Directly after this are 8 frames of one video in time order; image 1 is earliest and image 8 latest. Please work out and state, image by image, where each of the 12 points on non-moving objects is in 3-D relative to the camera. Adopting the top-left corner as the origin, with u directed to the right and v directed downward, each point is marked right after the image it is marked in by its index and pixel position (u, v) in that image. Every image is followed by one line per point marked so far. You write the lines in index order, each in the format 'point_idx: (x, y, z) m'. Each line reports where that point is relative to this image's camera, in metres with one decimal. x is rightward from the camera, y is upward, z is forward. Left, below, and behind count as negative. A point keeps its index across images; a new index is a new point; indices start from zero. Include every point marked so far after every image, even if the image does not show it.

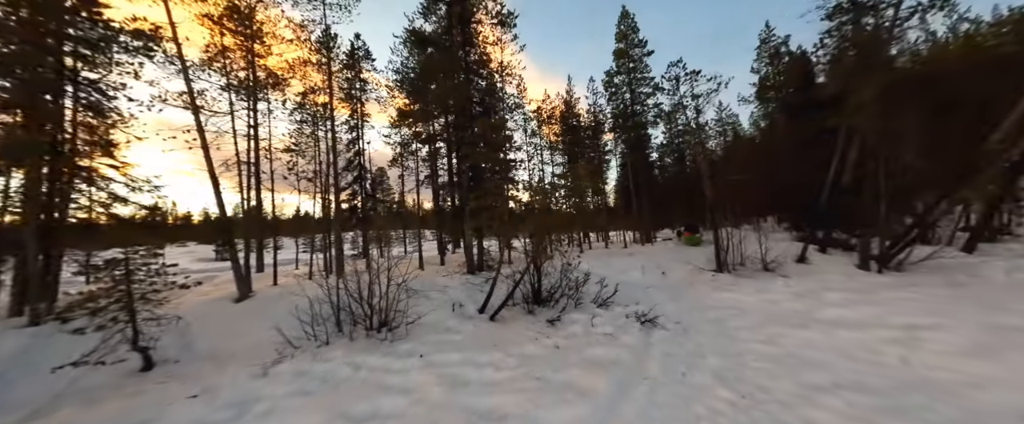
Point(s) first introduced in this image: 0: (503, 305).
0: (-0.2, -2.2, +7.2) m
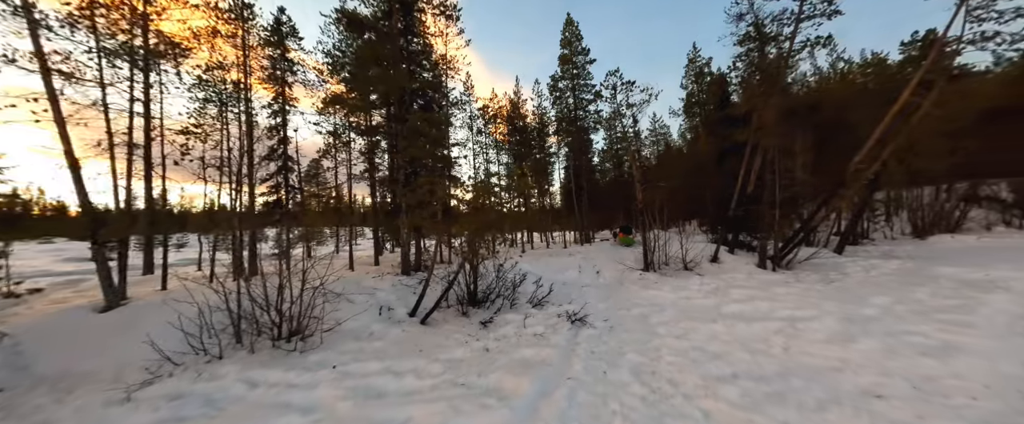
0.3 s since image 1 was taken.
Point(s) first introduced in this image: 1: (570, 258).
0: (-1.7, -2.1, +6.9) m
1: (+2.6, -2.1, +14.1) m
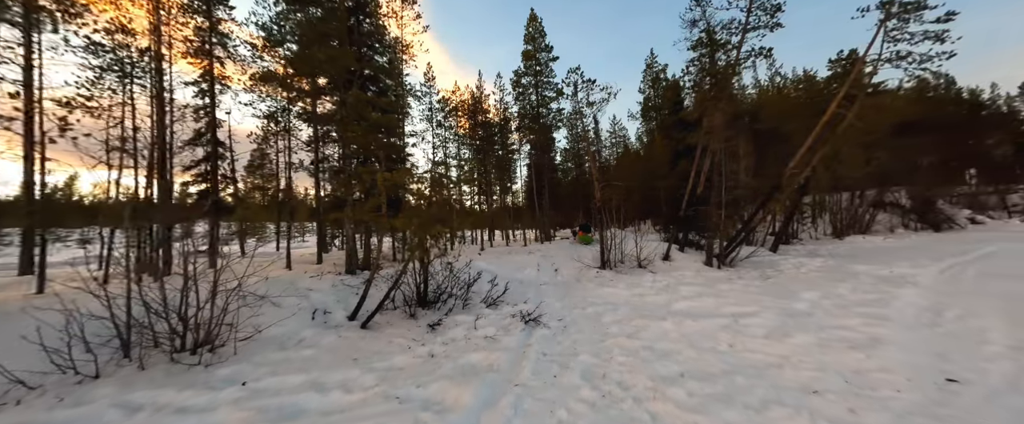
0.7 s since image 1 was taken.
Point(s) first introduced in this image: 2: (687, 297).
0: (-2.7, -2.0, +6.2) m
1: (+0.8, -2.0, +13.9) m
2: (+4.3, -2.1, +7.7) m
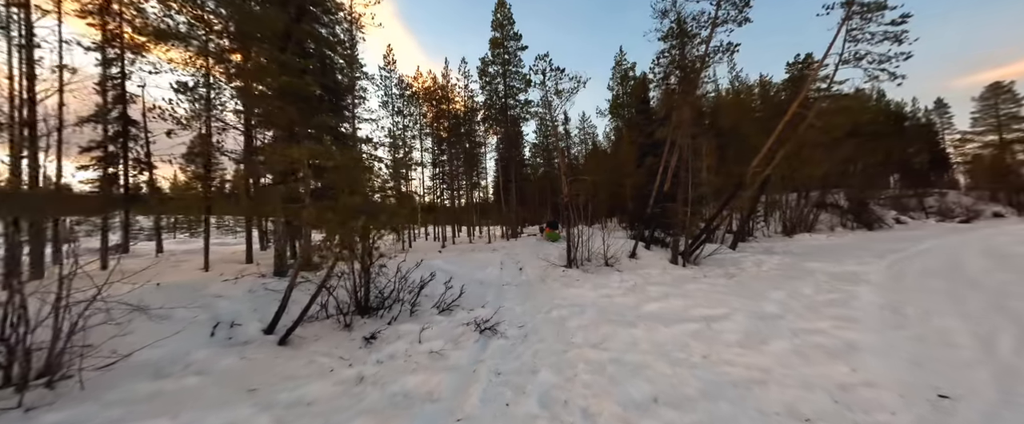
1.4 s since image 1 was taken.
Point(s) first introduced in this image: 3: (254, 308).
0: (-3.5, -1.8, +5.2) m
1: (-0.8, -1.8, +13.1) m
2: (+3.3, -2.0, +7.2) m
3: (-4.8, -1.8, +5.8) m
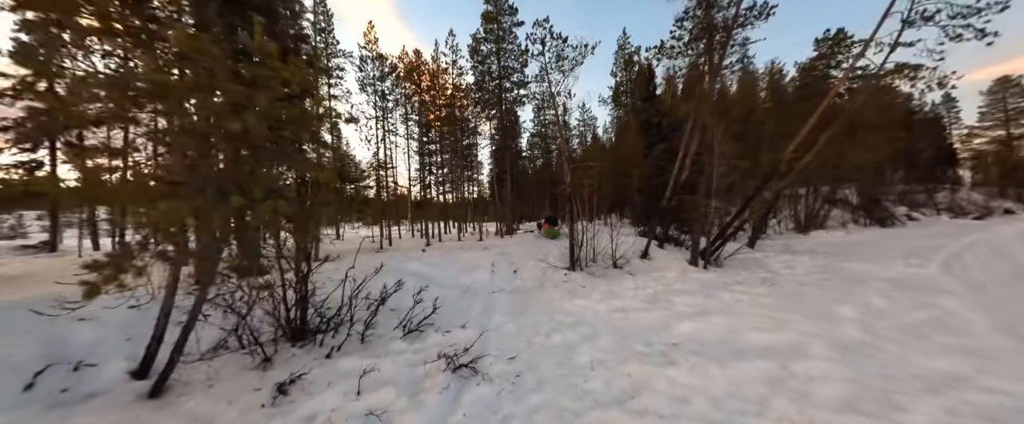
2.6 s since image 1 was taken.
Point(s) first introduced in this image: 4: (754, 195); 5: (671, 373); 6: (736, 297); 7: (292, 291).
0: (-3.7, -1.7, +3.4) m
1: (-1.0, -1.5, +11.4) m
2: (+3.2, -1.8, +5.6) m
3: (-5.0, -1.6, +4.0) m
4: (+7.7, +0.6, +9.8) m
5: (+1.9, -1.9, +3.7) m
6: (+4.7, -1.8, +6.4) m
7: (-3.1, -1.1, +4.4) m
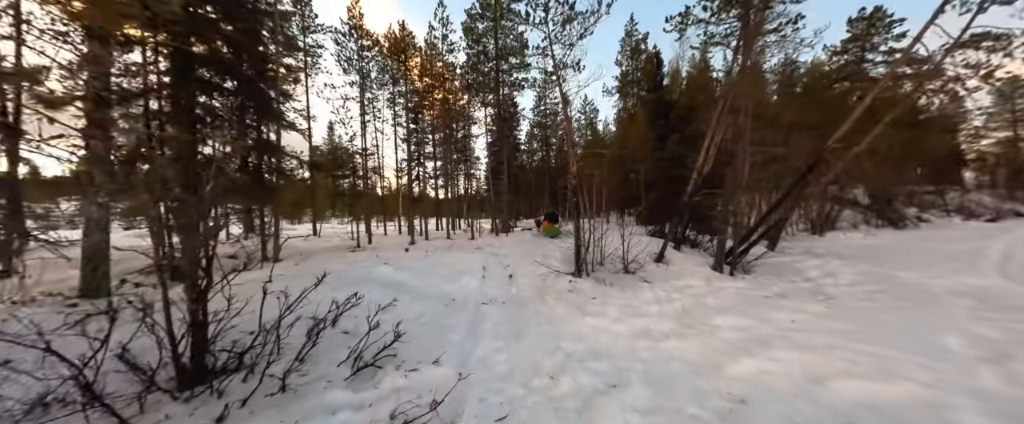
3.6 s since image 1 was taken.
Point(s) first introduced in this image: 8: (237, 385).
0: (-3.8, -1.5, +2.0) m
1: (-1.2, -1.4, +9.9) m
2: (+3.0, -1.8, +4.2) m
3: (-5.0, -1.5, +2.5) m
4: (+7.6, +0.6, +8.4) m
5: (+1.8, -1.8, +2.2) m
6: (+4.6, -1.7, +5.0) m
7: (-3.2, -1.0, +2.9) m
8: (-2.9, -1.7, +3.2) m
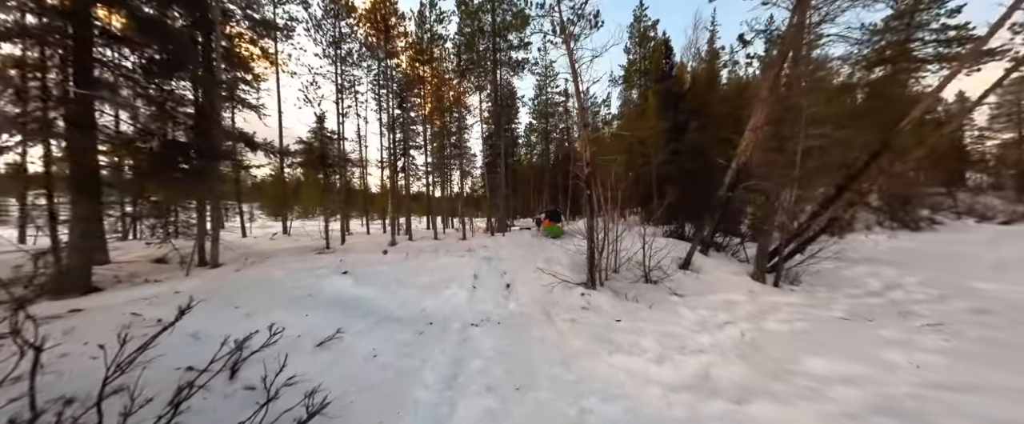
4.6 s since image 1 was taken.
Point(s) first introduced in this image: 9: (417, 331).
0: (-3.8, -1.4, +0.3) m
1: (-1.3, -1.2, +8.4) m
2: (+3.0, -1.7, +2.6) m
3: (-5.0, -1.3, +0.9) m
4: (+7.5, +0.7, +6.9) m
5: (+1.8, -1.8, +0.7) m
6: (+4.5, -1.7, +3.5) m
7: (-3.2, -0.9, +1.3) m
8: (-2.9, -1.6, +1.6) m
9: (-1.3, -1.6, +4.4) m
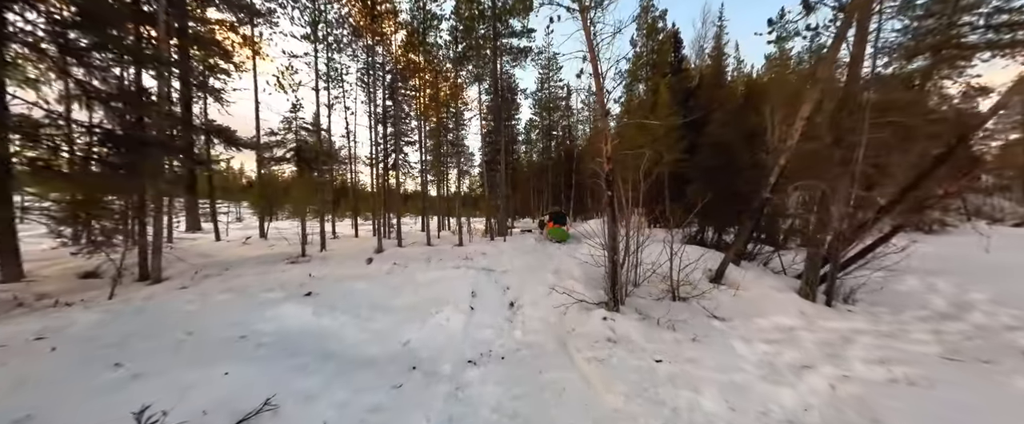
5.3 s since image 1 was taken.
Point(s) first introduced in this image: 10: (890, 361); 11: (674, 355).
0: (-3.6, -1.5, -0.8) m
1: (-1.2, -1.3, +7.2) m
2: (+3.2, -1.8, +1.6) m
3: (-4.9, -1.4, -0.2) m
4: (+7.6, +0.5, +5.9) m
5: (+1.9, -1.9, -0.4) m
6: (+4.7, -1.8, +2.4) m
7: (-3.1, -1.0, +0.2) m
8: (-2.7, -1.7, +0.5) m
9: (-1.2, -1.7, +3.2) m
10: (+4.6, -1.8, +3.7) m
11: (+2.0, -1.8, +3.8) m
